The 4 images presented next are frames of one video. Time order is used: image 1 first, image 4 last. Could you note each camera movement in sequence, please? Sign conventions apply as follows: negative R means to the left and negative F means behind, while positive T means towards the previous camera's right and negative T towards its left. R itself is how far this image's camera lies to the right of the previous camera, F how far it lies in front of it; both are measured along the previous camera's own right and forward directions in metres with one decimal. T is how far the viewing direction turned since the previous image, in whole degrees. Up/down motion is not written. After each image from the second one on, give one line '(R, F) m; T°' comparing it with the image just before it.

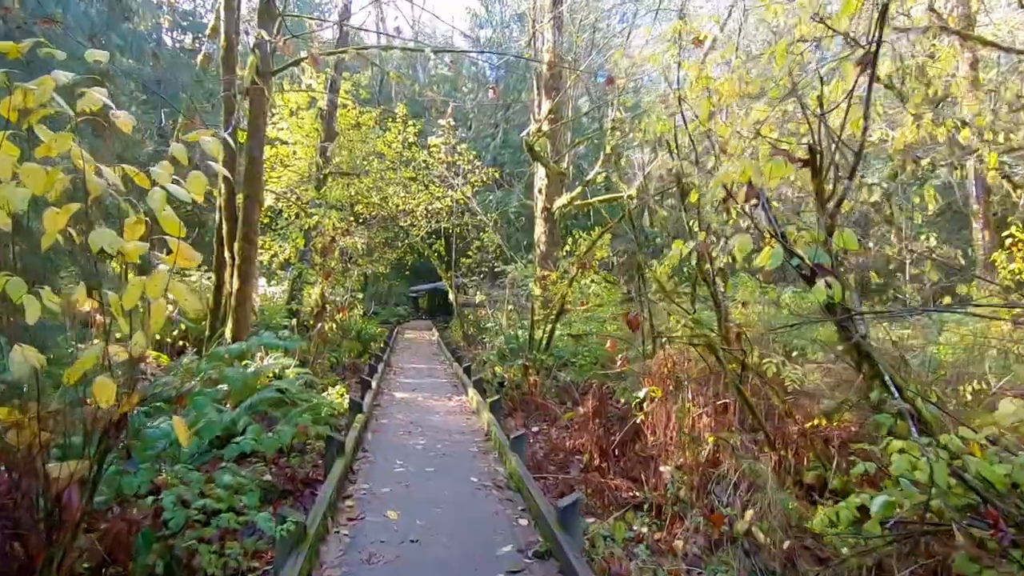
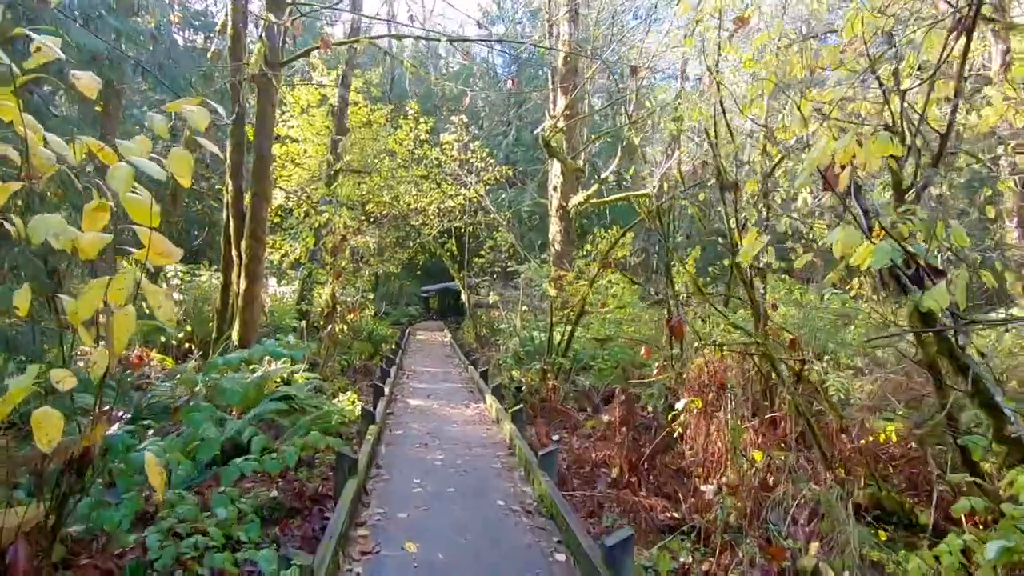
(-0.2, +0.5) m; -1°
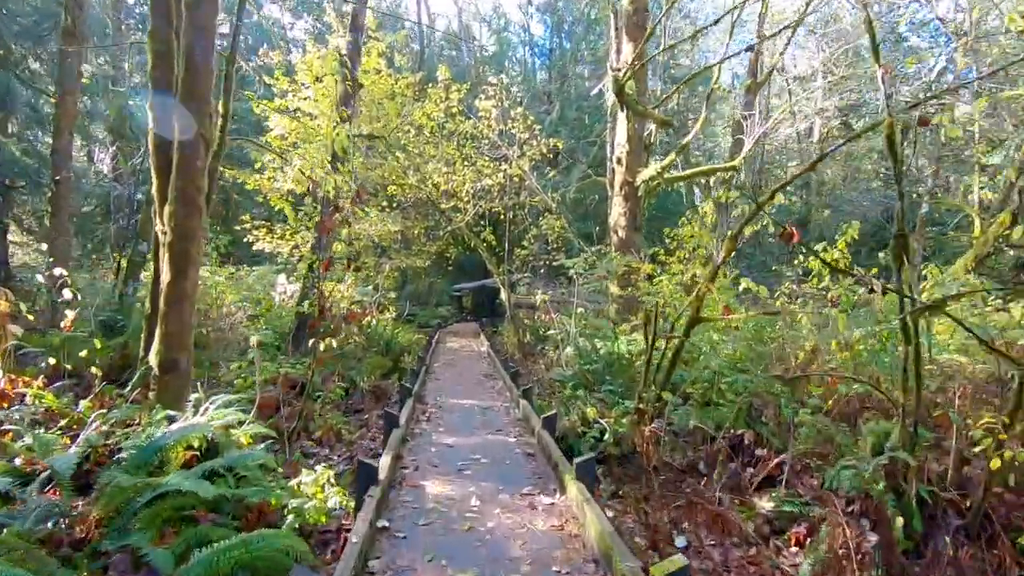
(-0.5, +3.7) m; -3°
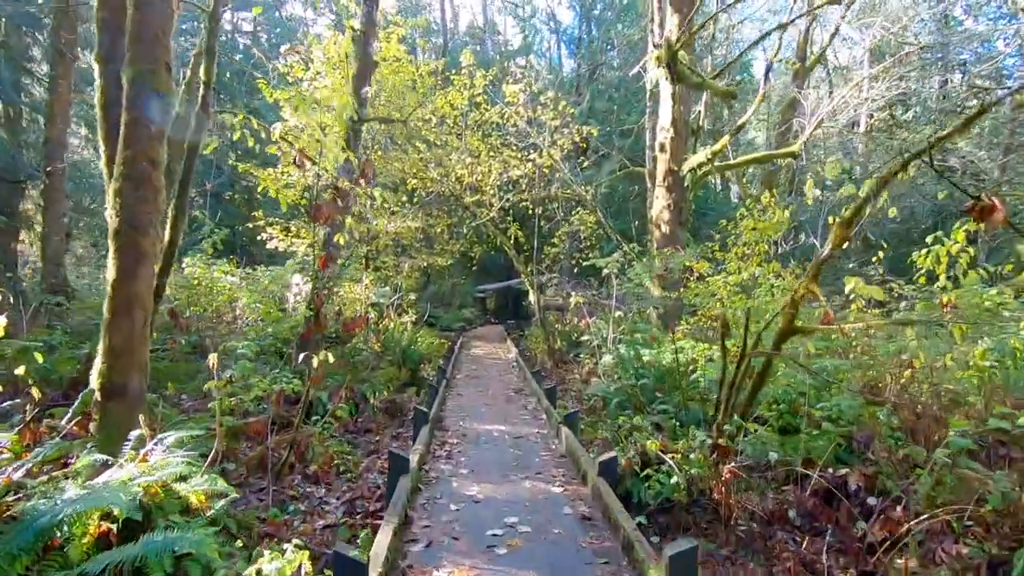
(-0.2, +1.4) m; -2°
